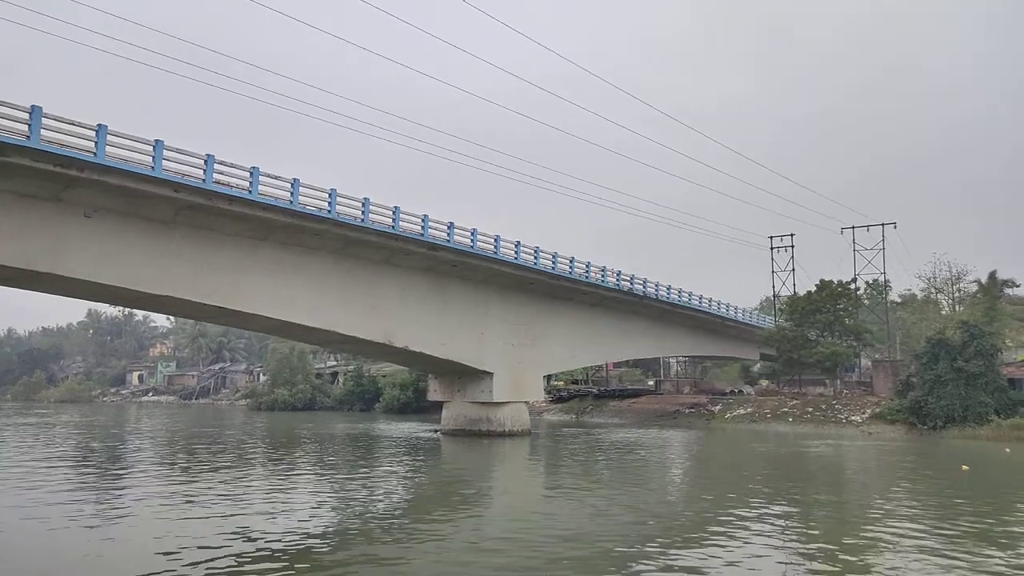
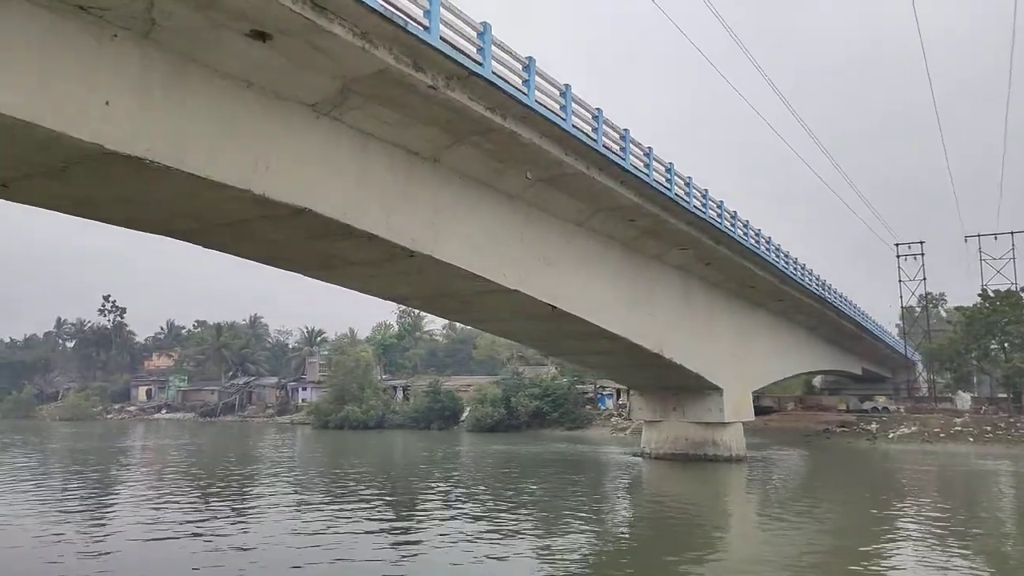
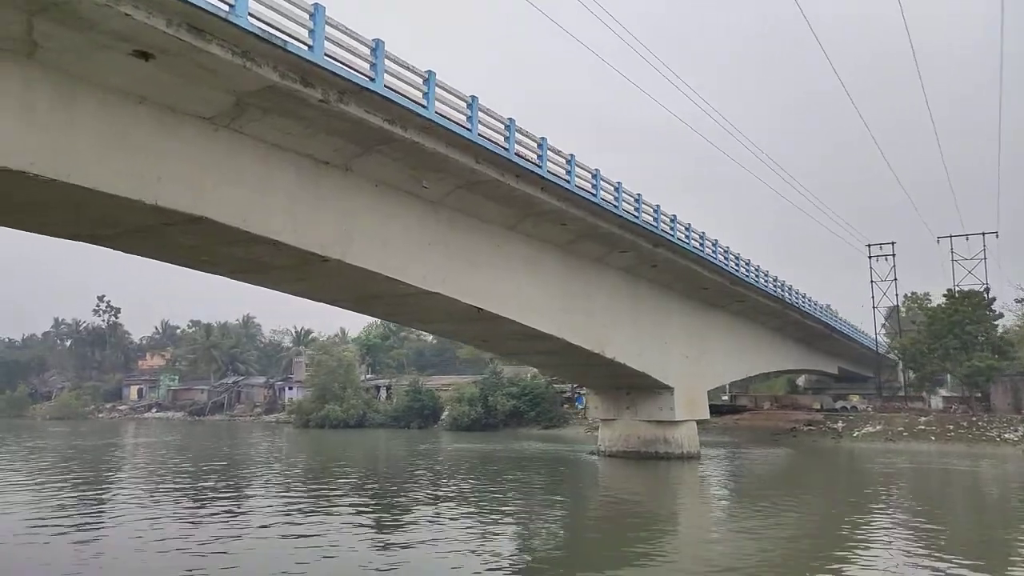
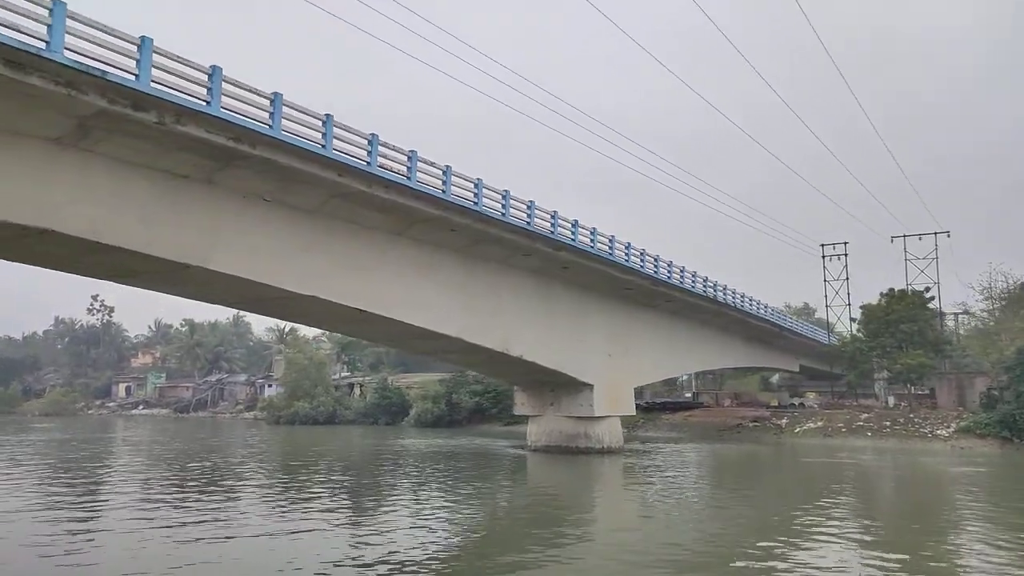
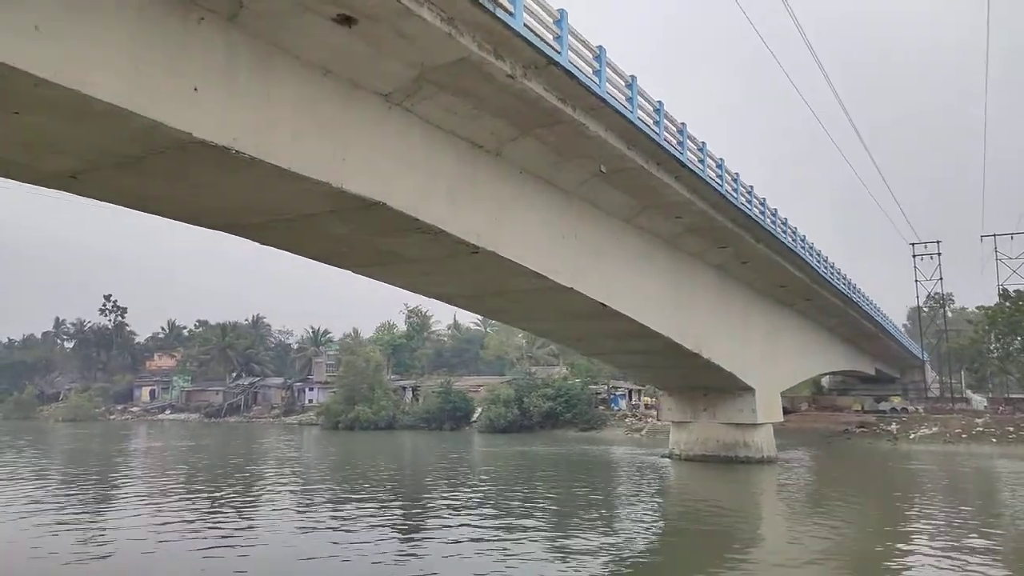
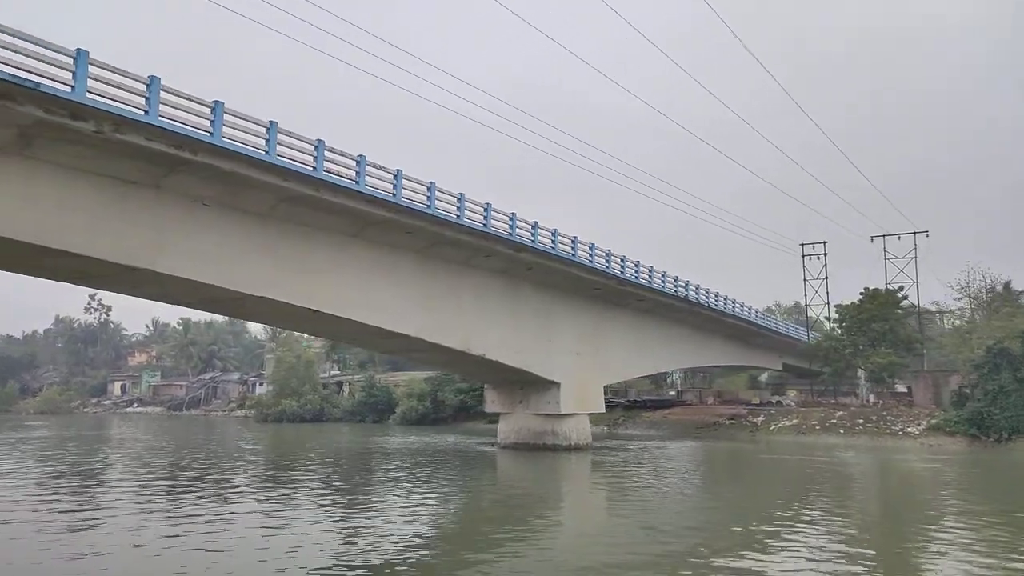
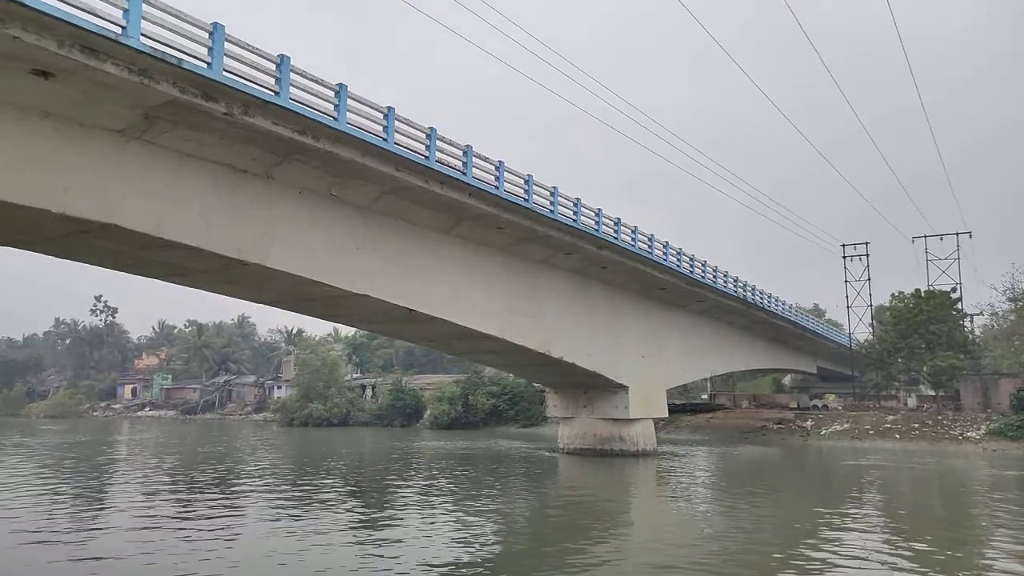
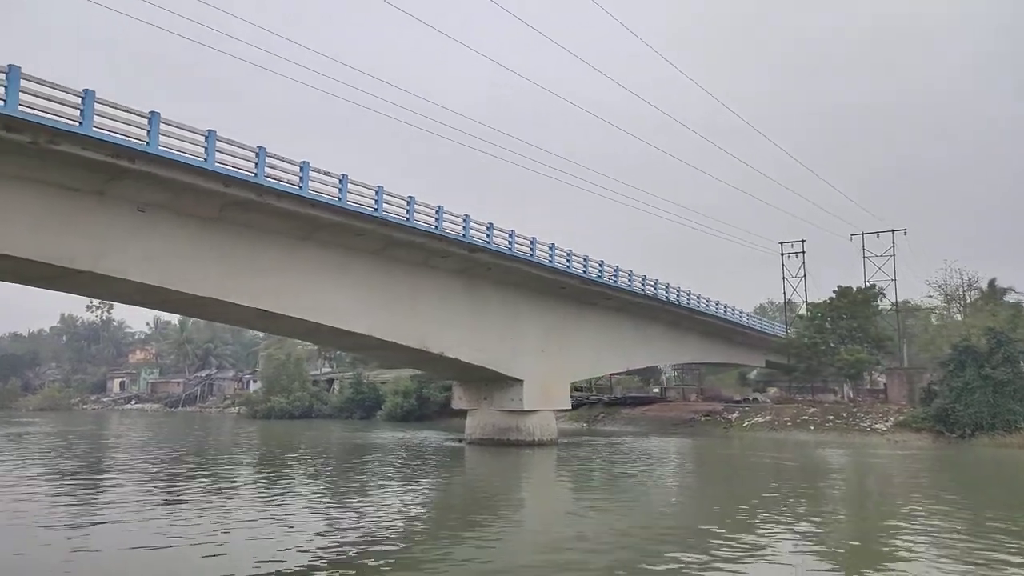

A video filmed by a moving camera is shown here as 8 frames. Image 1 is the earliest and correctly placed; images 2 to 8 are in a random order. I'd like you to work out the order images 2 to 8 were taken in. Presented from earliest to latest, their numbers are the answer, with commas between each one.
8, 6, 4, 7, 3, 2, 5
